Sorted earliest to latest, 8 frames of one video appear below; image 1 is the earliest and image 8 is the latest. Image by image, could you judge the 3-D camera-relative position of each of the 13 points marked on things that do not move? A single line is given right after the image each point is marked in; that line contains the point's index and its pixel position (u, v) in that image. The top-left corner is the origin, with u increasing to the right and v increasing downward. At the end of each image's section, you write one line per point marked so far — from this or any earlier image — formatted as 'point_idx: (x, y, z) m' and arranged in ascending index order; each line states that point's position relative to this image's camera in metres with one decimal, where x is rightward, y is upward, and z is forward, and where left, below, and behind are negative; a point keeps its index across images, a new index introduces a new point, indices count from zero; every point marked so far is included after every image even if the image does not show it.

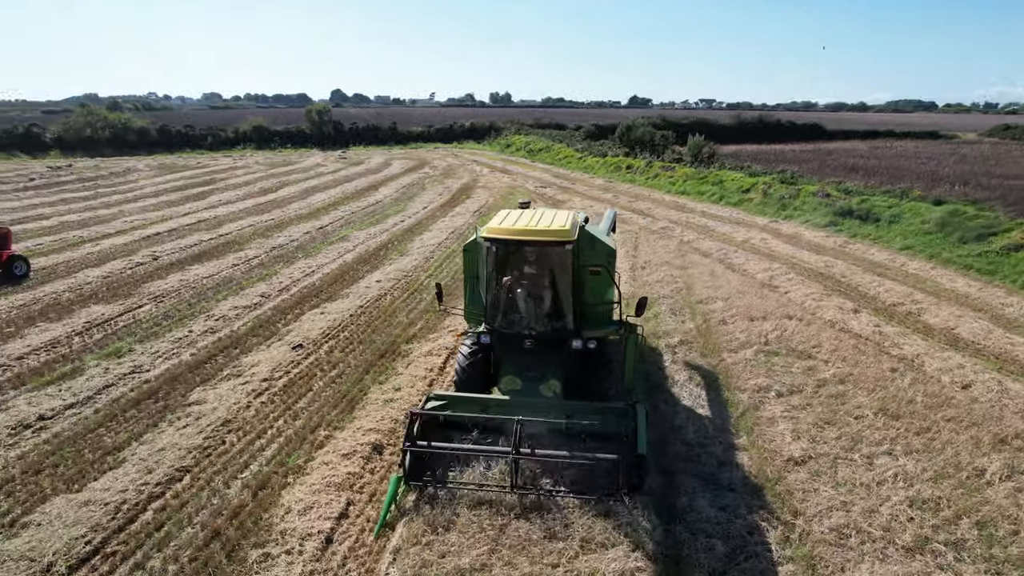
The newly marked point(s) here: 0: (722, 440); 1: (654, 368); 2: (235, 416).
0: (+2.2, -1.6, +6.7) m
1: (+1.9, -1.1, +8.2) m
2: (-3.1, -1.4, +7.1) m
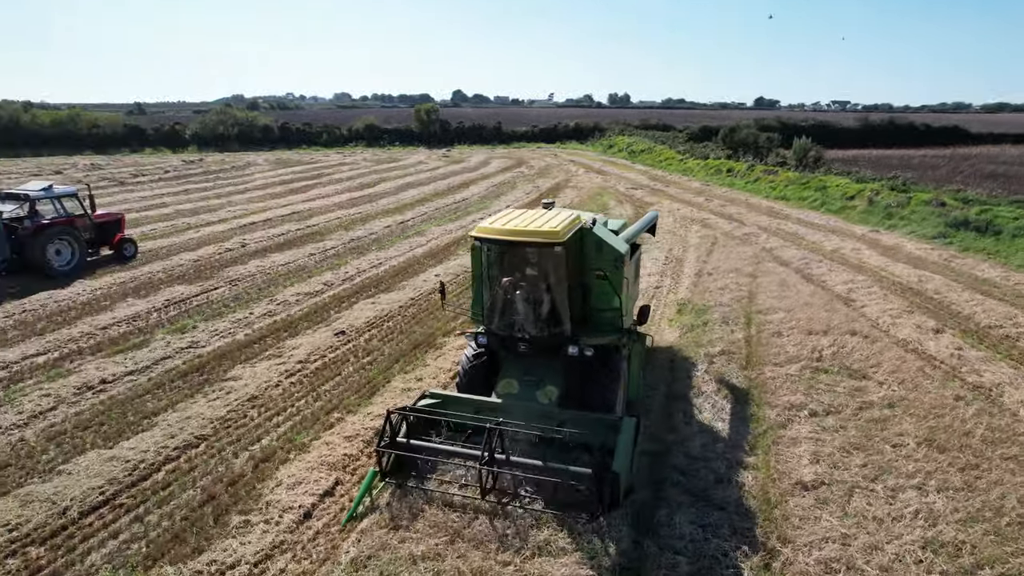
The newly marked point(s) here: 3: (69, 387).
0: (+2.1, -1.7, +6.3) m
1: (+2.1, -1.2, +7.8) m
2: (-3.0, -1.3, +7.7) m
3: (-5.3, -1.2, +7.7) m
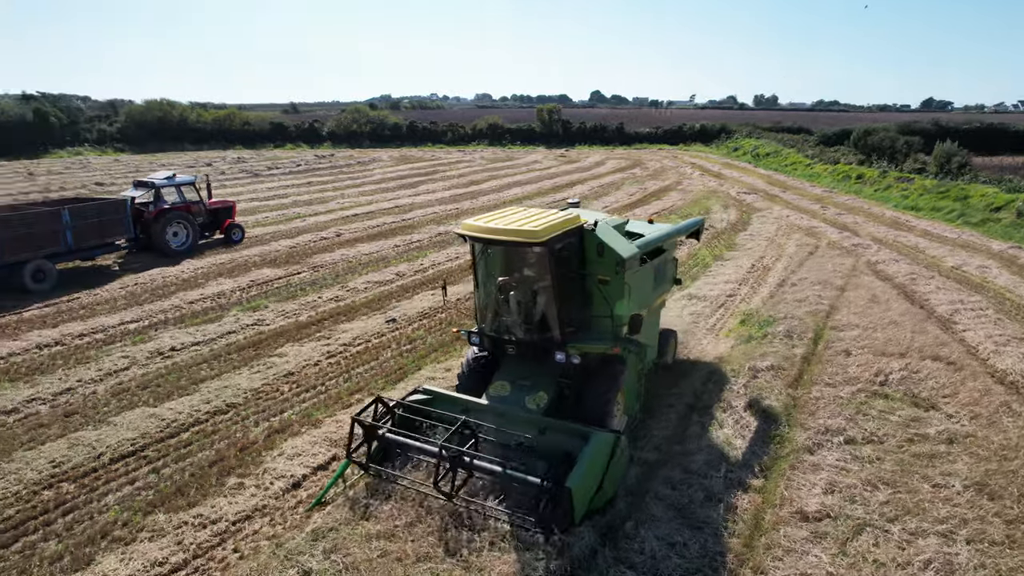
0: (+2.0, -1.7, +5.9) m
1: (+2.3, -1.2, +7.4) m
2: (-2.7, -1.1, +8.2) m
3: (-5.0, -0.9, +8.7) m
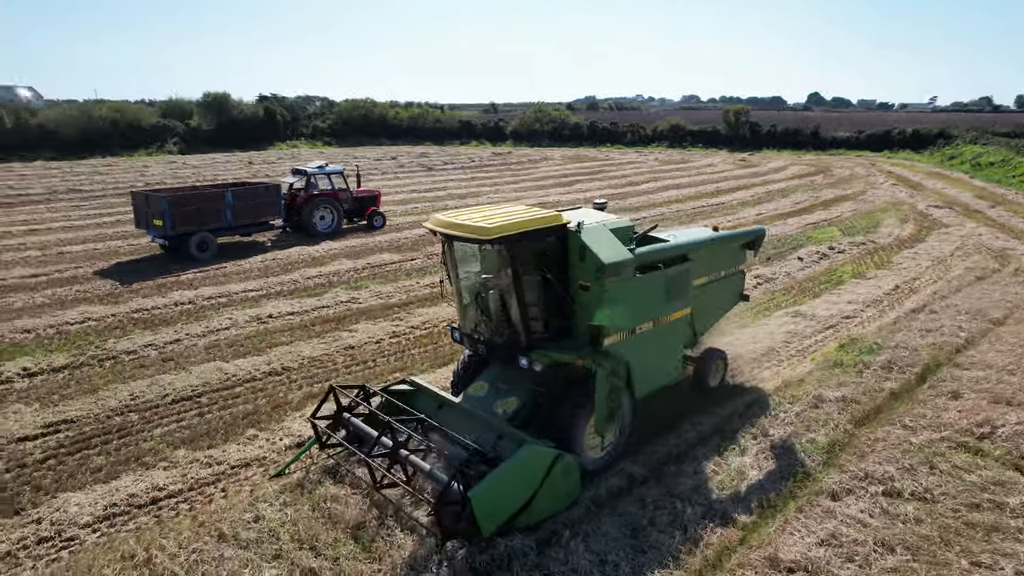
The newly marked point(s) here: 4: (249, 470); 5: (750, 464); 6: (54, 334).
0: (+1.7, -1.8, +5.4) m
1: (+2.4, -1.4, +6.7) m
2: (-2.1, -0.8, +8.9) m
3: (-4.1, -0.4, +10.0) m
4: (-2.4, -1.7, +5.9) m
5: (+2.2, -1.6, +6.0) m
6: (-6.5, -0.7, +9.1) m
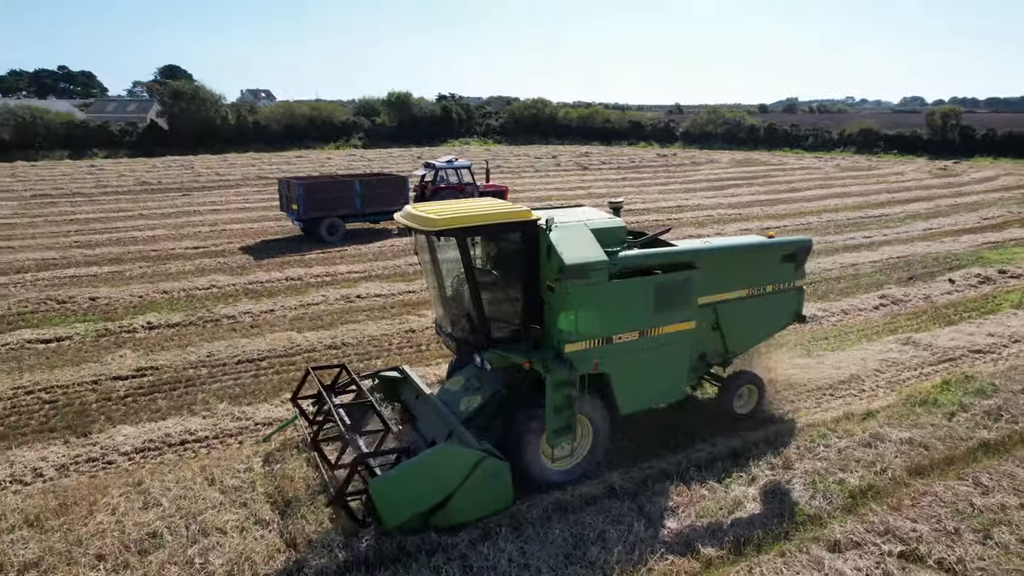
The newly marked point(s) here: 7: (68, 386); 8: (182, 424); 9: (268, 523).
0: (+1.3, -1.9, +4.9) m
1: (+2.4, -1.5, +6.0) m
2: (-1.3, -0.6, +9.3) m
3: (-2.9, -0.1, +10.9) m
4: (-2.5, -1.4, +6.5) m
5: (+2.0, -1.7, +5.4) m
6: (-5.5, -0.1, +10.7) m
7: (-5.1, -1.1, +7.3) m
8: (-3.4, -1.4, +6.6) m
9: (-1.9, -1.8, +4.8) m
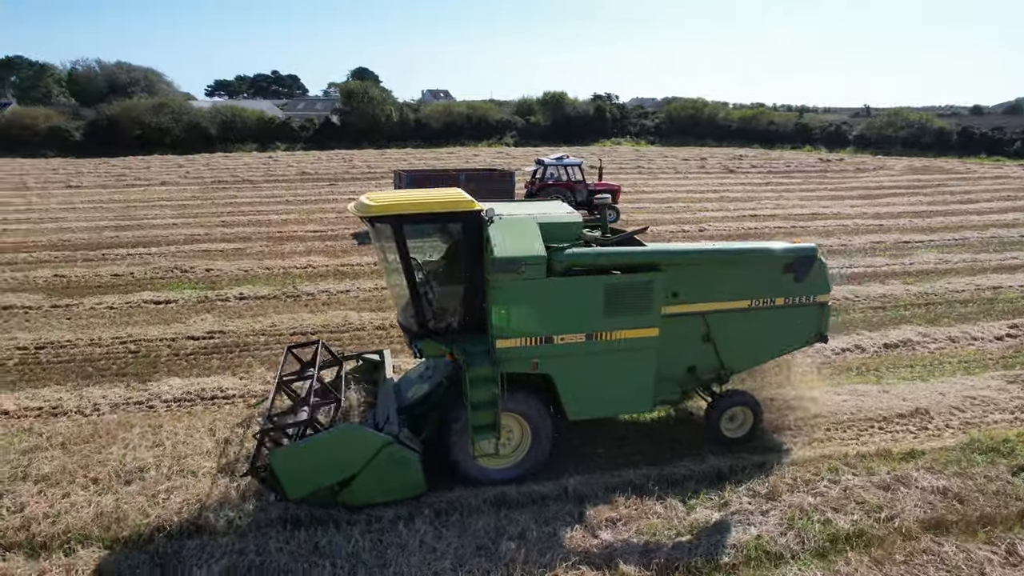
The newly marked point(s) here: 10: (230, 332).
0: (+0.7, -1.9, +4.6) m
1: (+2.1, -1.6, +5.4) m
2: (-0.6, -0.5, +9.6) m
3: (-1.8, +0.1, +11.5) m
4: (-2.5, -1.2, +7.1) m
5: (+1.5, -1.8, +4.9) m
6: (-4.3, +0.3, +11.9) m
7: (-4.8, -0.7, +8.6) m
8: (-3.4, -1.1, +7.4) m
9: (-2.3, -1.5, +5.3) m
10: (-3.9, -0.6, +8.8) m
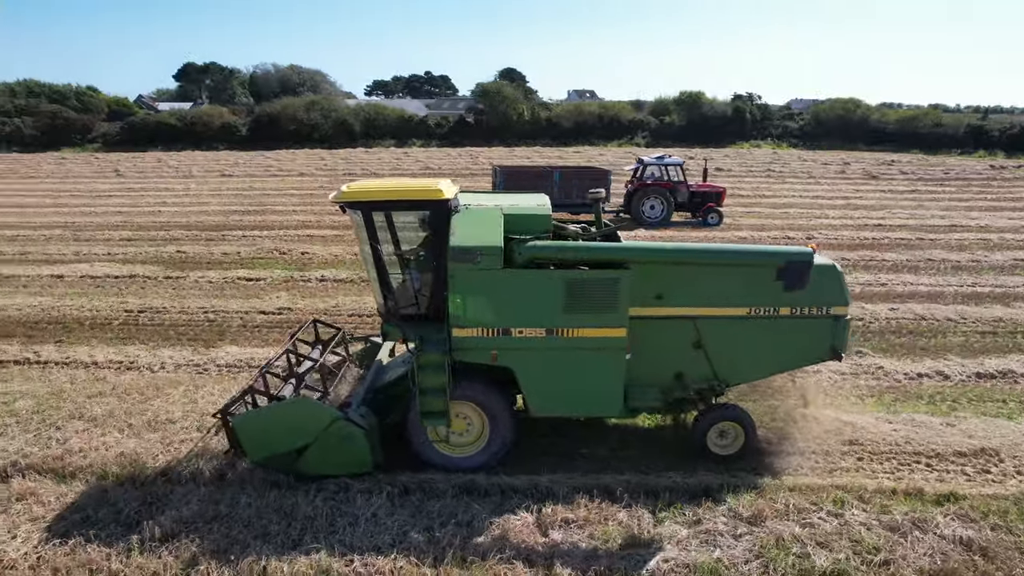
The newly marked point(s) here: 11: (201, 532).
0: (+0.3, -1.8, +4.5) m
1: (+1.8, -1.6, +5.0) m
2: (+0.1, -0.4, +9.6) m
3: (-0.6, +0.3, +11.7) m
4: (-2.3, -0.9, +7.6) m
5: (+1.2, -1.8, +4.6) m
6: (-2.9, +0.6, +12.7) m
7: (-4.2, -0.3, +9.5) m
8: (-3.0, -0.8, +8.1) m
9: (-2.5, -1.3, +5.9) m
10: (-3.2, -0.3, +9.6) m
11: (-2.2, -1.7, +4.6) m
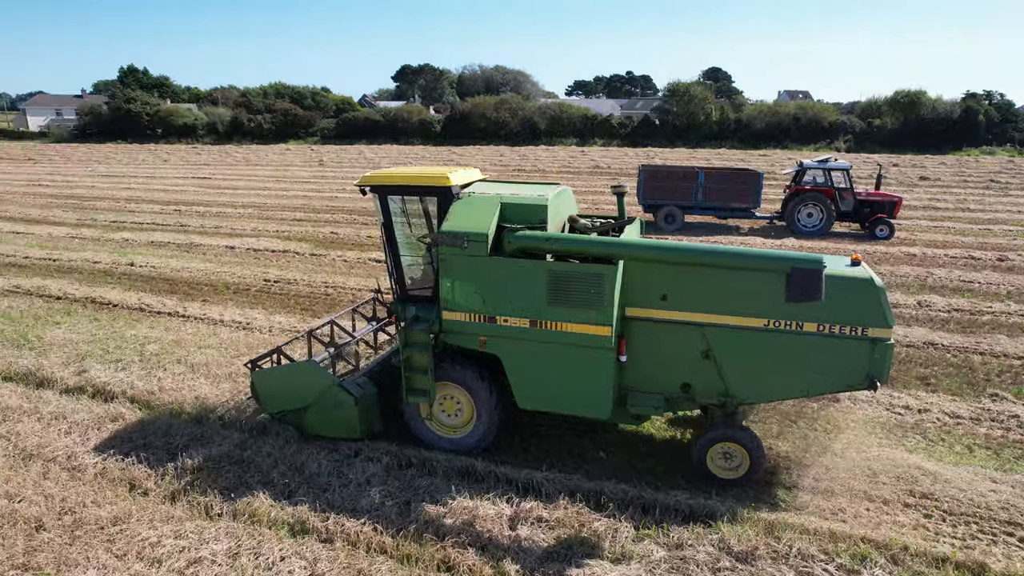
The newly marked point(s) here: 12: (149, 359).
0: (0.0, -1.8, +4.4) m
1: (+1.6, -1.7, +4.5) m
2: (+1.4, -0.4, +9.4) m
3: (+1.4, +0.3, +11.6) m
4: (-1.5, -0.7, +8.2) m
5: (+0.9, -1.8, +4.3) m
6: (-0.5, +0.8, +13.2) m
7: (-2.7, 0.0, +10.5) m
8: (-2.1, -0.5, +8.8) m
9: (-2.2, -1.1, +6.5) m
10: (-1.8, 0.0, +10.3) m
11: (-2.4, -1.5, +5.2) m
12: (-4.1, -0.8, +7.3) m
